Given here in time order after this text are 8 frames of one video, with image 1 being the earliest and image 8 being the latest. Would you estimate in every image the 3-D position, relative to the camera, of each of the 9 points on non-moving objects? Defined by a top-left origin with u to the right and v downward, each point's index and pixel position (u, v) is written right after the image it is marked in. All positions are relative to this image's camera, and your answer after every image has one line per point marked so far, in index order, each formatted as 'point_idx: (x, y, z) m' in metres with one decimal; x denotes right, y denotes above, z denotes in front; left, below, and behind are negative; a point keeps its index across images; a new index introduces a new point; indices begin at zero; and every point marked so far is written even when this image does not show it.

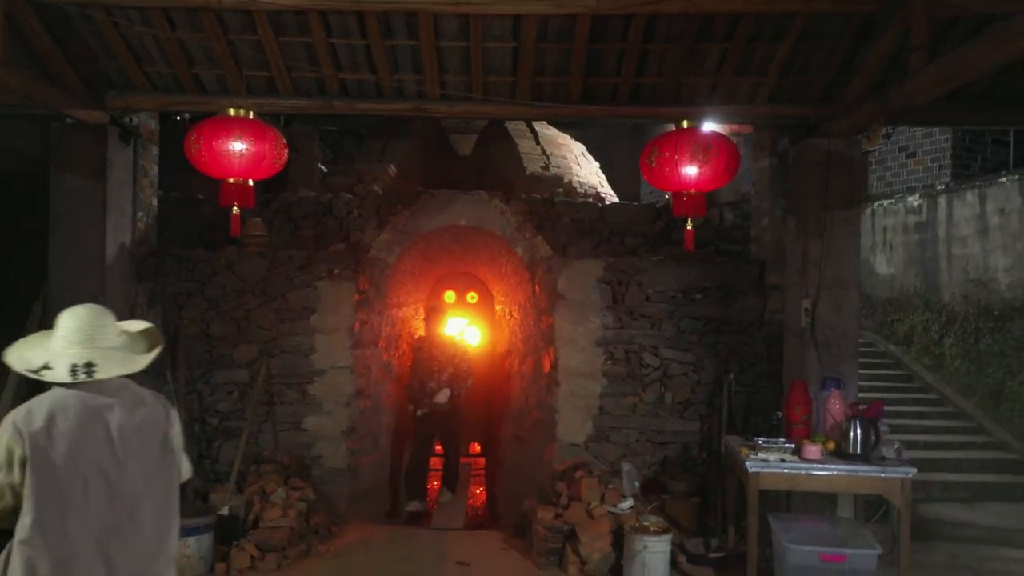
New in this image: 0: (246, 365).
0: (-2.1, -0.6, +5.6) m
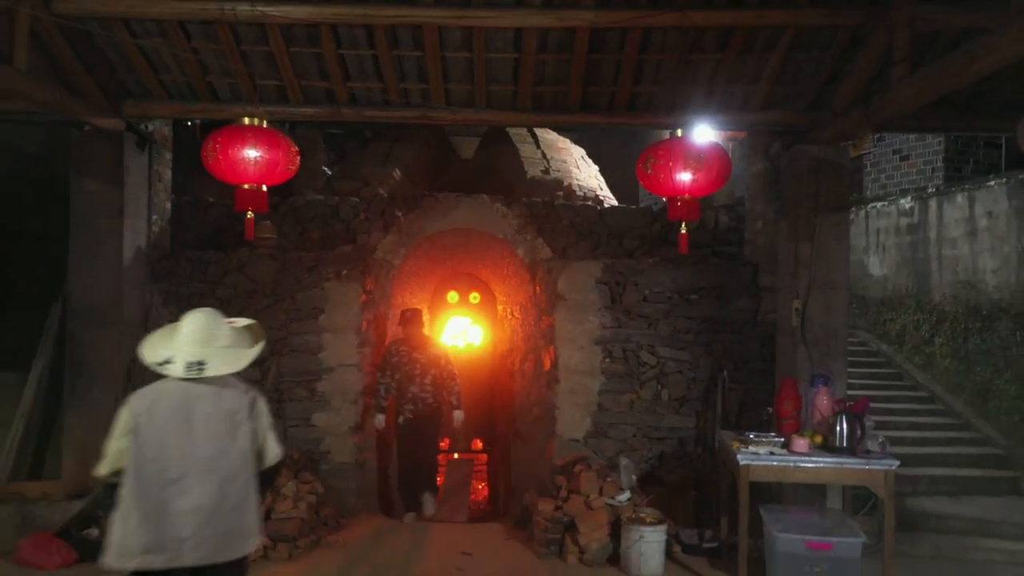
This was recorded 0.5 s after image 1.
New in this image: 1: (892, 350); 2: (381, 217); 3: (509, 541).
0: (-2.1, -0.6, +5.8) m
1: (+4.5, -0.7, +8.3) m
2: (-1.1, +0.6, +6.0) m
3: (0.0, -2.0, +5.5) m
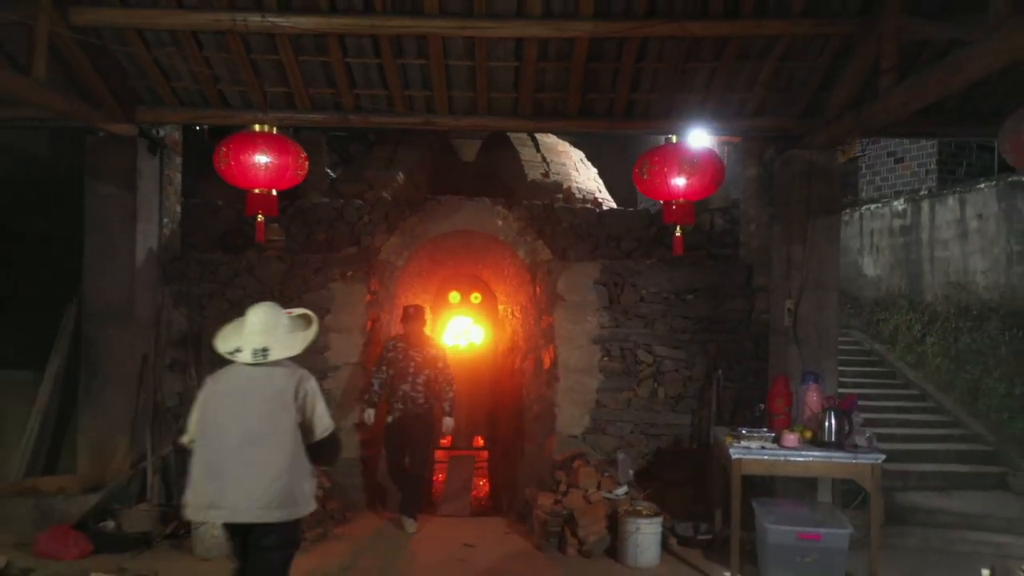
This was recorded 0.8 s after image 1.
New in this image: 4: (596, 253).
0: (-2.1, -0.6, +6.0) m
1: (+4.5, -0.7, +8.4) m
2: (-1.1, +0.6, +6.2) m
3: (0.0, -2.0, +5.6) m
4: (+0.7, +0.3, +6.2) m
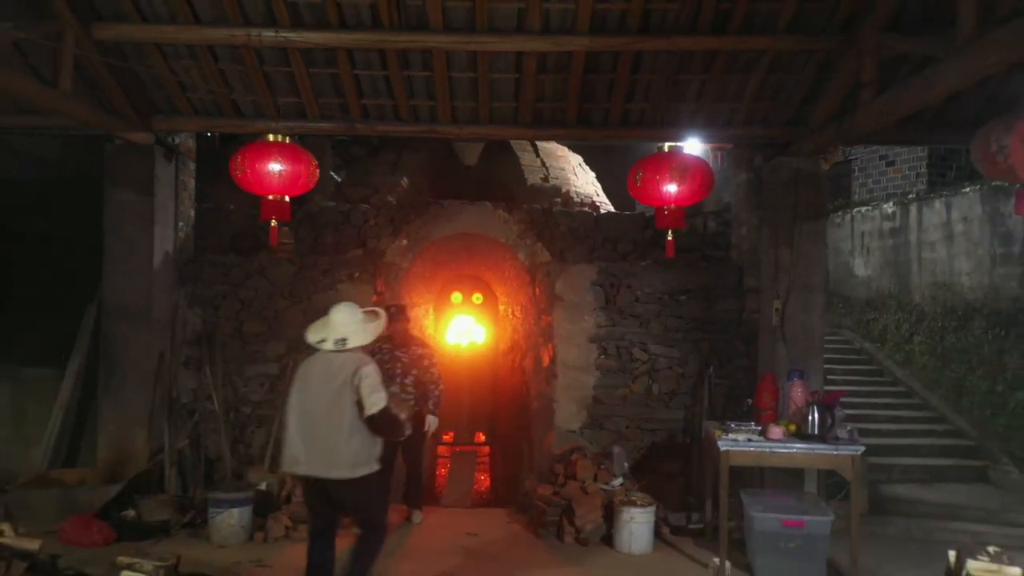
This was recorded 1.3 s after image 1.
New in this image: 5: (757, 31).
0: (-2.1, -0.6, +6.3) m
1: (+4.5, -0.7, +8.7) m
2: (-1.1, +0.6, +6.5) m
3: (0.0, -2.0, +5.9) m
4: (+0.7, +0.3, +6.4) m
5: (+1.8, +1.8, +5.0) m
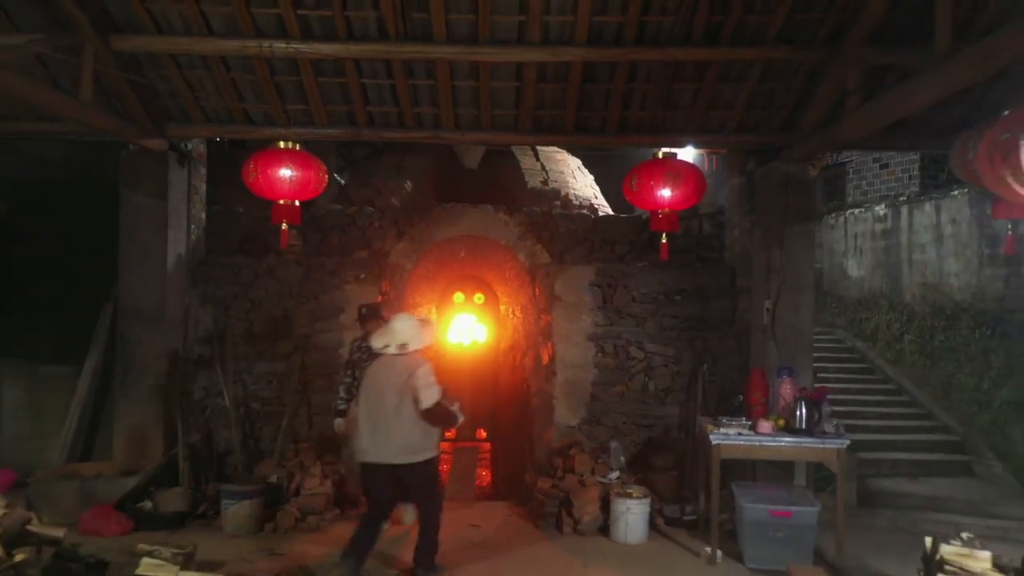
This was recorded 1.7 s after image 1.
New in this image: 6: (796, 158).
0: (-2.1, -0.6, +6.5) m
1: (+4.5, -0.7, +8.9) m
2: (-1.1, +0.6, +6.7) m
3: (0.0, -2.0, +6.1) m
4: (+0.8, +0.3, +6.7) m
5: (+1.8, +1.8, +5.2) m
6: (+2.4, +1.1, +5.9) m
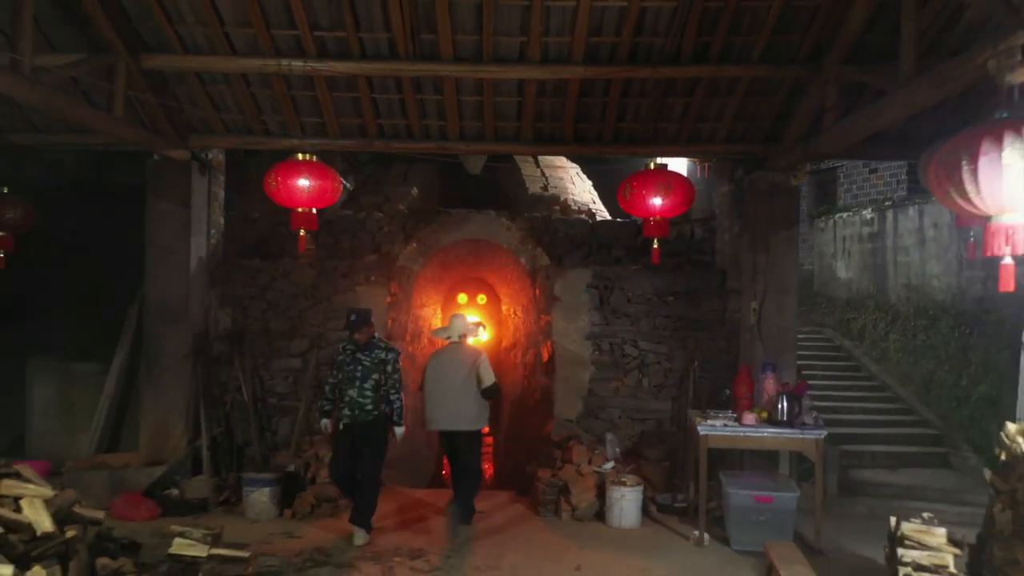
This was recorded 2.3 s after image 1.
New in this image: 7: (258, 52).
0: (-2.1, -0.7, +6.9) m
1: (+4.5, -0.8, +9.3) m
2: (-1.1, +0.6, +7.1) m
3: (0.0, -2.0, +6.5) m
4: (+0.8, +0.3, +7.0) m
5: (+1.8, +1.8, +5.6) m
6: (+2.4, +1.1, +6.3) m
7: (-2.0, +1.9, +5.6) m
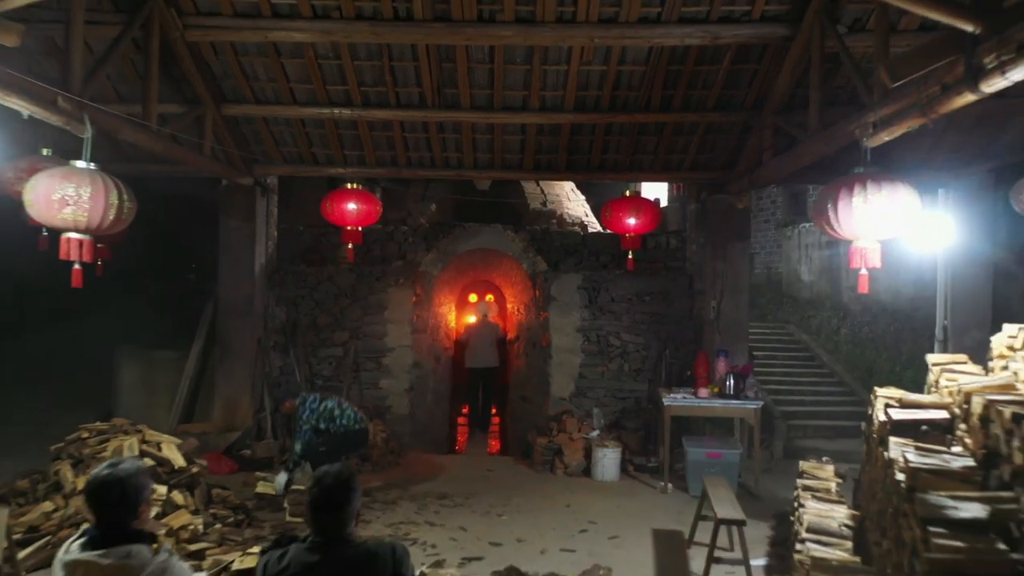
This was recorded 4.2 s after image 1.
0: (-2.0, -0.7, +8.3) m
1: (+4.6, -0.8, +10.7) m
2: (-1.1, +0.6, +8.5) m
3: (+0.1, -2.0, +8.0) m
4: (+0.8, +0.3, +8.5) m
5: (+1.8, +1.8, +7.1) m
6: (+2.5, +1.1, +7.7) m
7: (-2.0, +1.9, +7.1) m
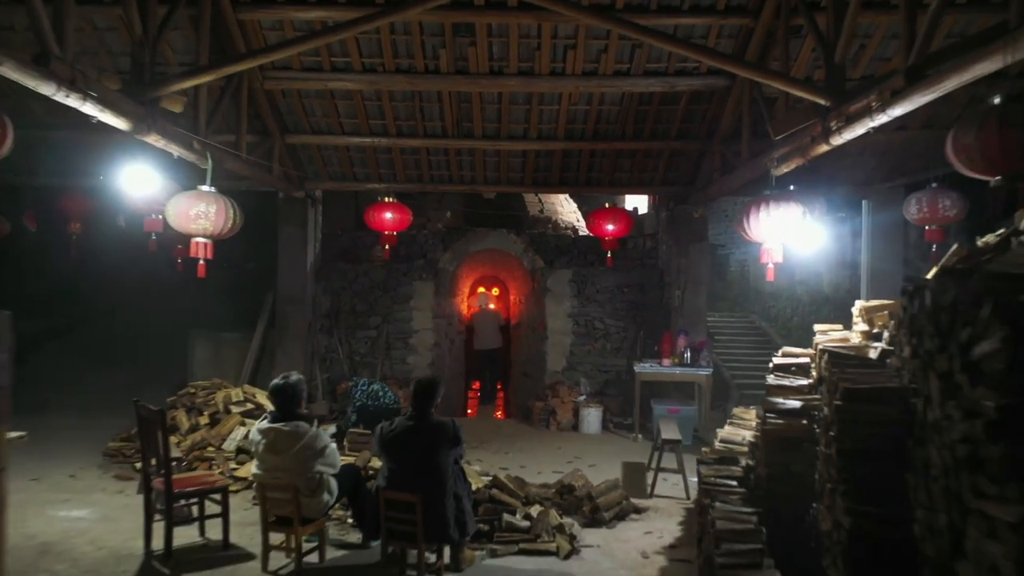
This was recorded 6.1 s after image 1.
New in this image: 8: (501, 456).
0: (-2.0, -0.6, +10.2) m
1: (+4.6, -0.7, +12.6) m
2: (-1.0, +0.7, +10.4) m
3: (+0.1, -1.9, +9.8) m
4: (+0.9, +0.4, +10.3) m
5: (+1.9, +1.9, +8.9) m
6: (+2.5, +1.2, +9.6) m
7: (-2.0, +2.0, +8.9) m
8: (-0.1, -1.8, +7.7) m
